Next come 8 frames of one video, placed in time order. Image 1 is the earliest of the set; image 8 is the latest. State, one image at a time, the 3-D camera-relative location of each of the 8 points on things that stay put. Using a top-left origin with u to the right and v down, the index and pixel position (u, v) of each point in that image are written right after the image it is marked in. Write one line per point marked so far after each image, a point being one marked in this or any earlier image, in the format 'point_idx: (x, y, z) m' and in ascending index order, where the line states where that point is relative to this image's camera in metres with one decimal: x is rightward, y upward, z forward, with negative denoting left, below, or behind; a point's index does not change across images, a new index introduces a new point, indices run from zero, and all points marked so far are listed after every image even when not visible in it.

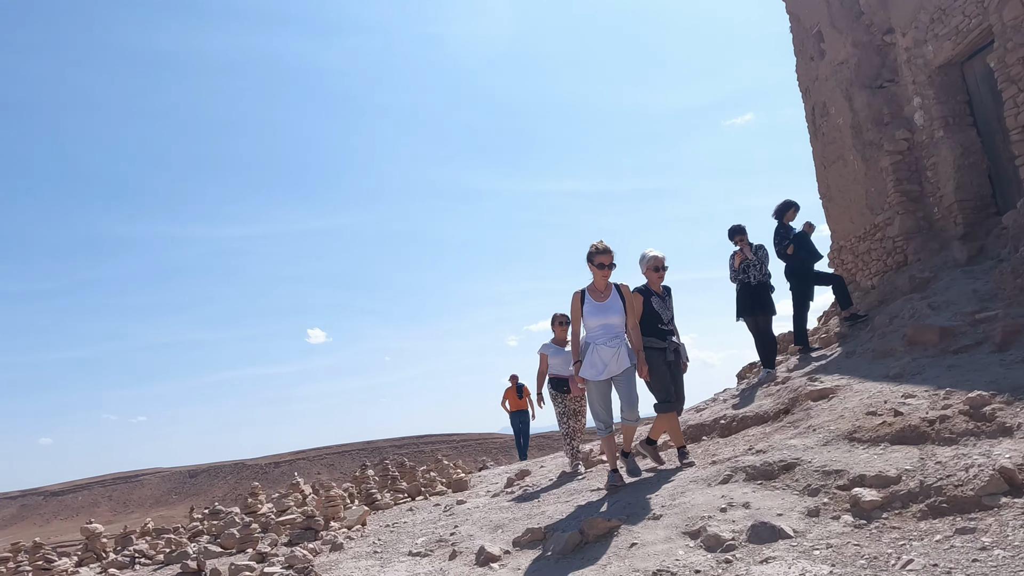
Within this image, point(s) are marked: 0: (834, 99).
0: (+3.9, +2.3, +9.3) m
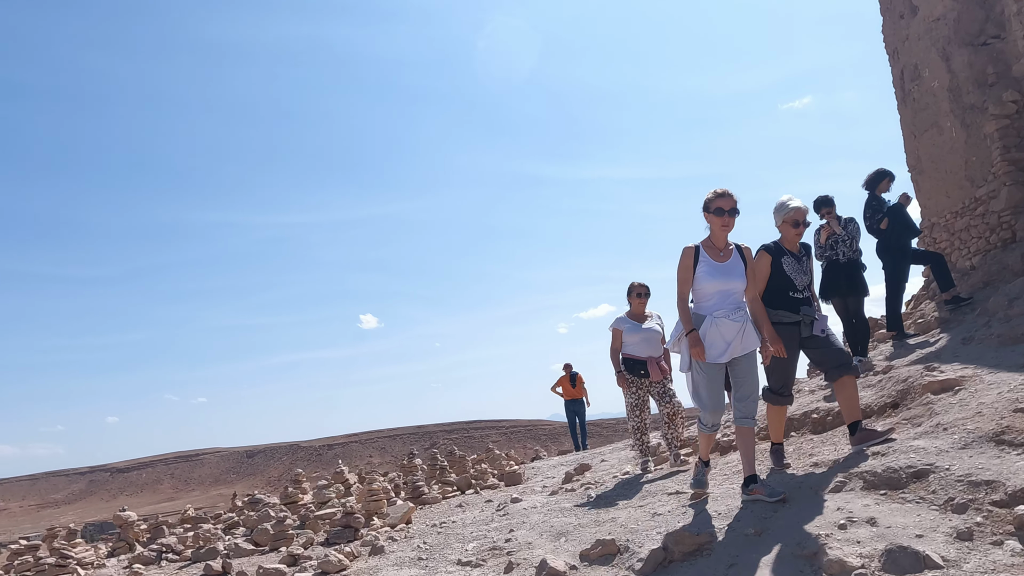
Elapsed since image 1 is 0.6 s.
0: (+4.6, +2.5, +8.4) m
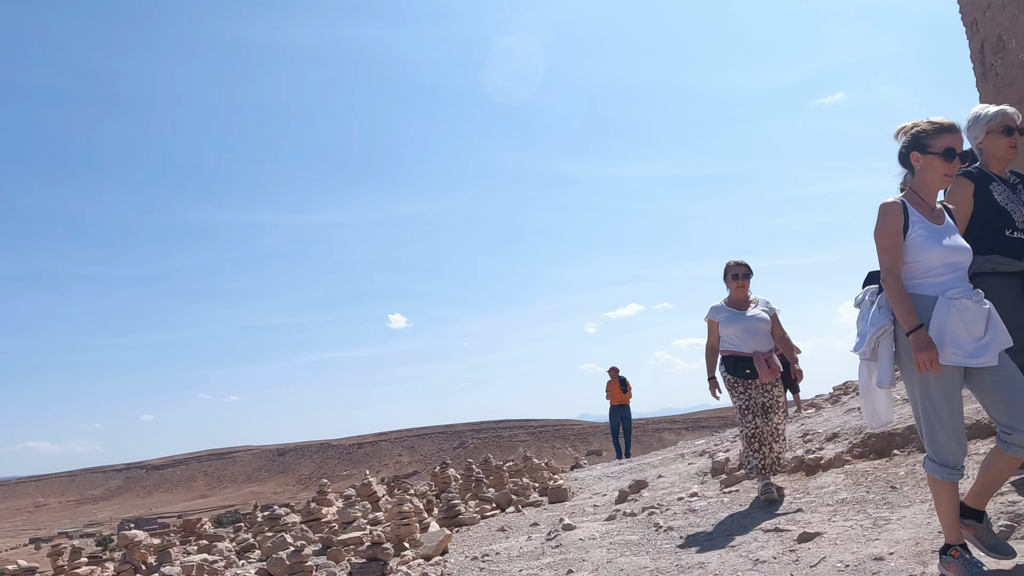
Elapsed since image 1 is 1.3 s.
0: (+5.0, +2.6, +7.6) m
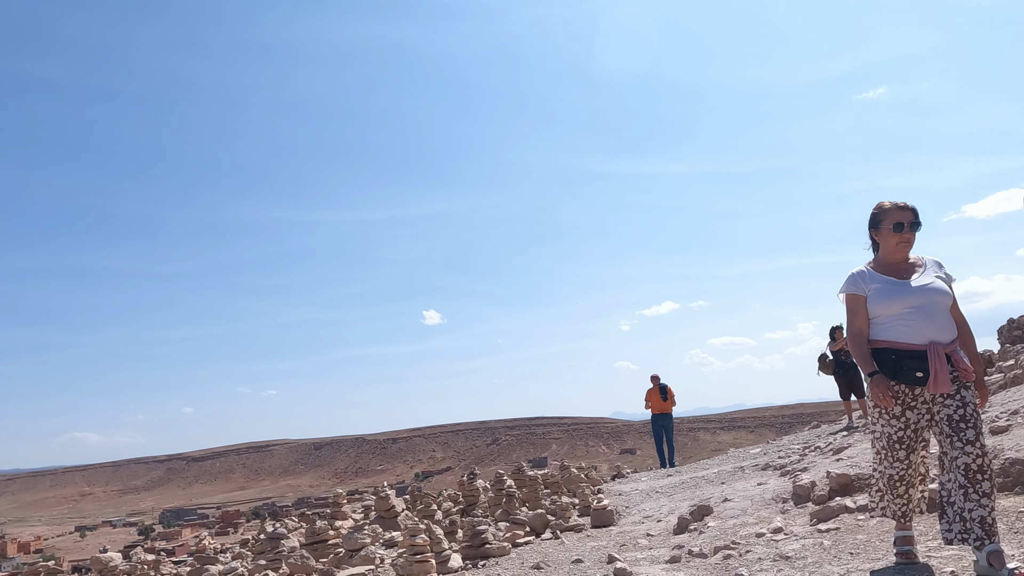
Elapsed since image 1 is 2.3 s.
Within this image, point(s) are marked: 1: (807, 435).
0: (+5.3, +2.6, +6.5) m
1: (+3.8, -2.0, +9.9) m
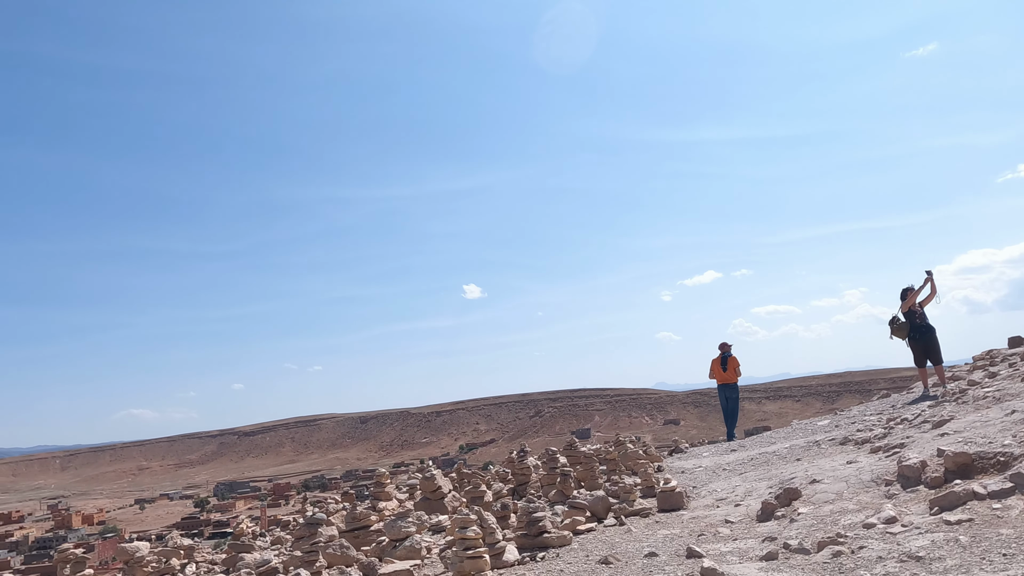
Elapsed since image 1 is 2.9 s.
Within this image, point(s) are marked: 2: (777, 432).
0: (+5.7, +3.0, +5.6) m
1: (+4.4, -1.5, +9.3) m
2: (+3.3, -1.8, +9.4) m
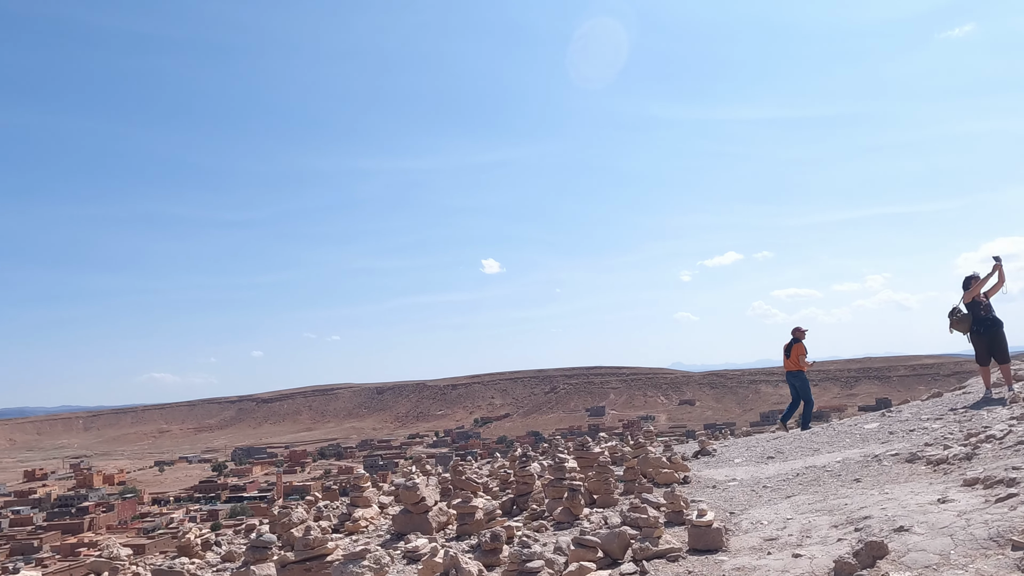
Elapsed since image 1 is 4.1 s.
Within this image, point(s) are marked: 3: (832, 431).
0: (+5.9, +3.0, +4.6) m
1: (+4.6, -1.4, +8.4) m
2: (+3.5, -1.6, +8.6) m
3: (+3.7, -1.6, +8.8) m
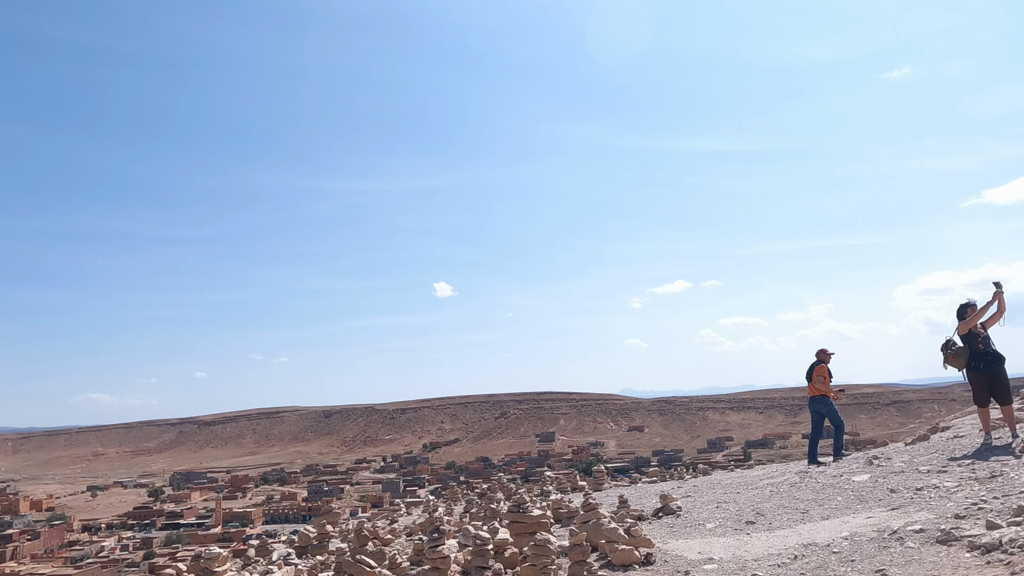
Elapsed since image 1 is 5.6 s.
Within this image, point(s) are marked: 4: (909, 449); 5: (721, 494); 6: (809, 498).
0: (+5.6, +2.9, +3.7) m
1: (+4.0, -1.6, +7.3) m
2: (+2.8, -1.9, +7.4) m
3: (+3.0, -1.9, +7.6) m
4: (+4.3, -1.7, +8.3) m
5: (+2.3, -2.2, +8.2) m
6: (+2.7, -1.8, +6.8) m
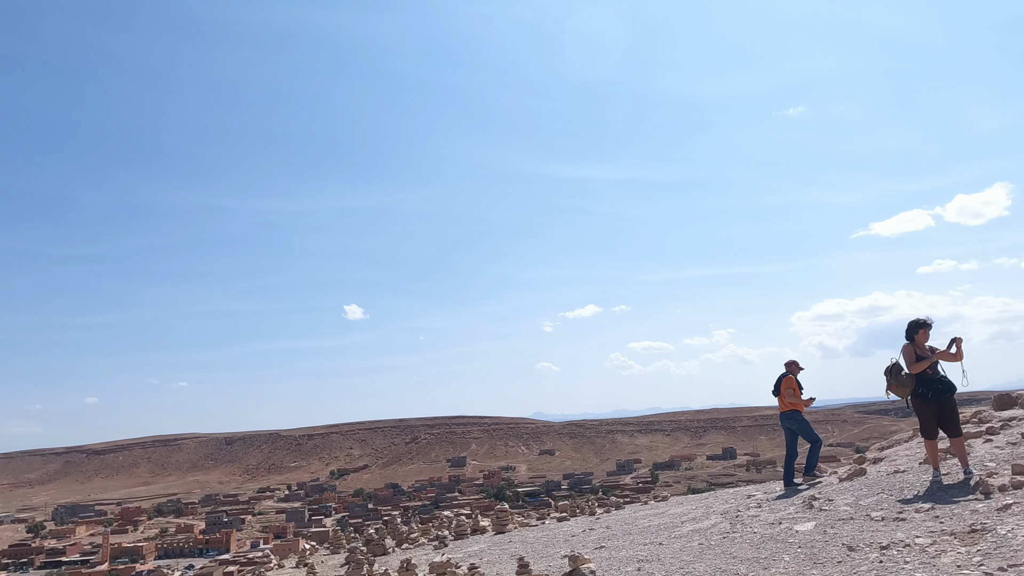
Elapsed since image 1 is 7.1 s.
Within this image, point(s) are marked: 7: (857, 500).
0: (+5.0, +2.8, +3.0) m
1: (+3.0, -1.8, +6.3) m
2: (+1.8, -2.0, +6.3) m
3: (+2.0, -2.0, +6.4) m
4: (+3.2, -1.9, +7.3) m
5: (+1.2, -2.3, +6.9) m
6: (+1.7, -1.9, +5.6) m
7: (+3.0, -1.8, +6.6) m
